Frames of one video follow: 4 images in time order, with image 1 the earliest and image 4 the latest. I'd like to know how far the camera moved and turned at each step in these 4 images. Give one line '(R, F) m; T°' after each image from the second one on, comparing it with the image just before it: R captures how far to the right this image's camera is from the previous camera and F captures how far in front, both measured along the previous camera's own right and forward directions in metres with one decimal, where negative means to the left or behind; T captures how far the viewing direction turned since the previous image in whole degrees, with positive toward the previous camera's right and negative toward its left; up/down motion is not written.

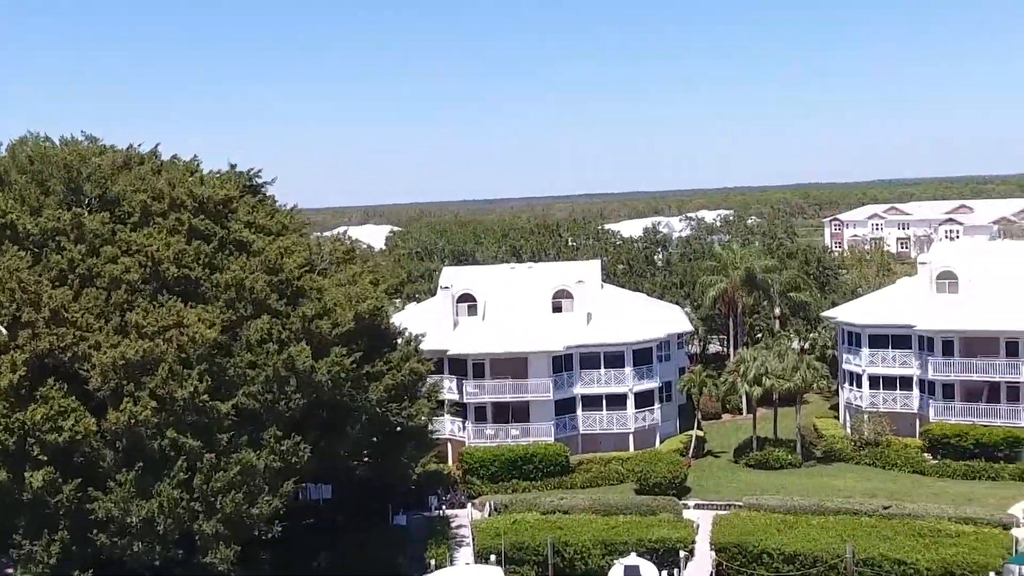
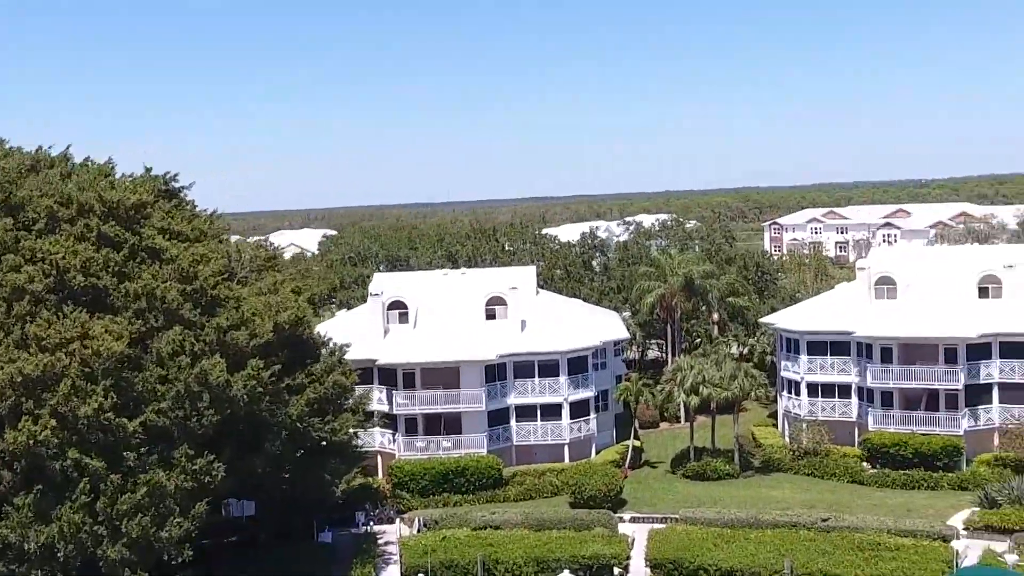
(+3.1, +1.0) m; -1°
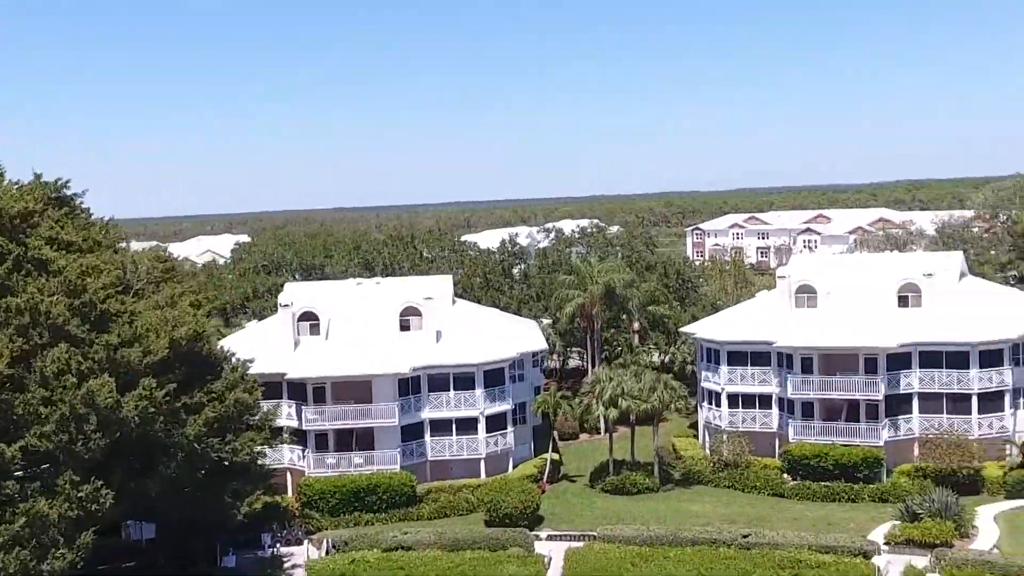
(+0.4, +1.4) m; +3°
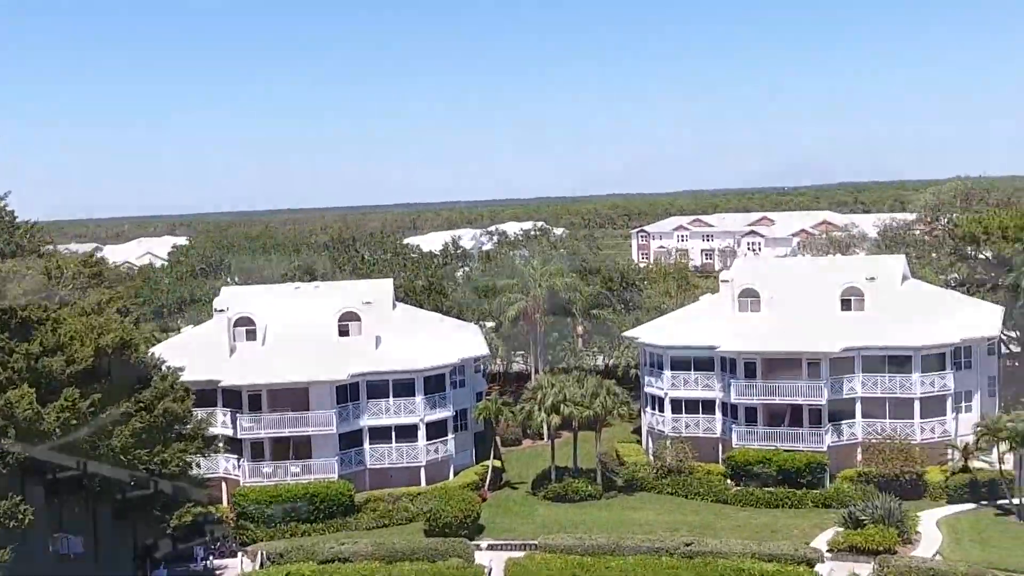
(+0.2, +0.8) m; +2°
